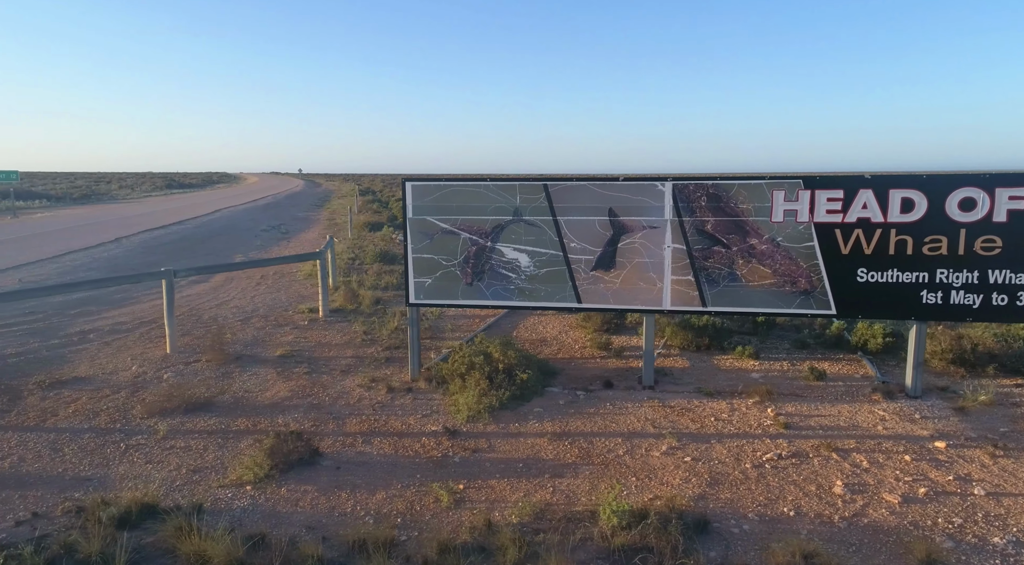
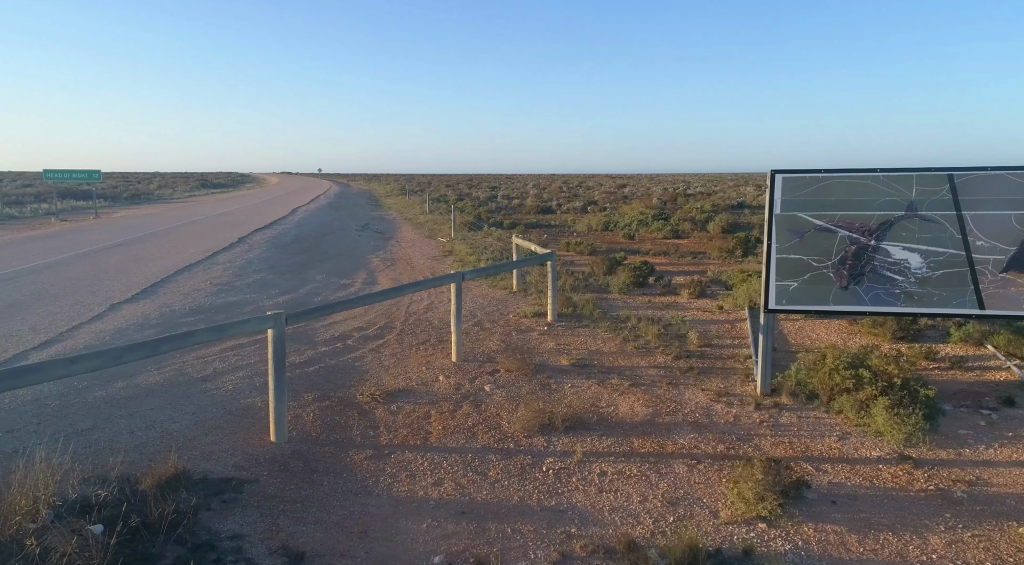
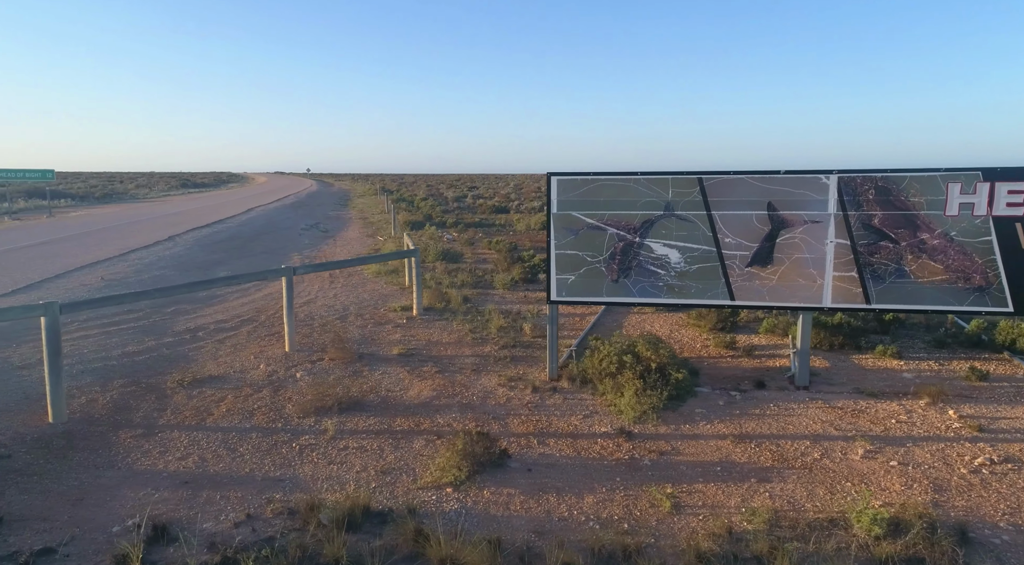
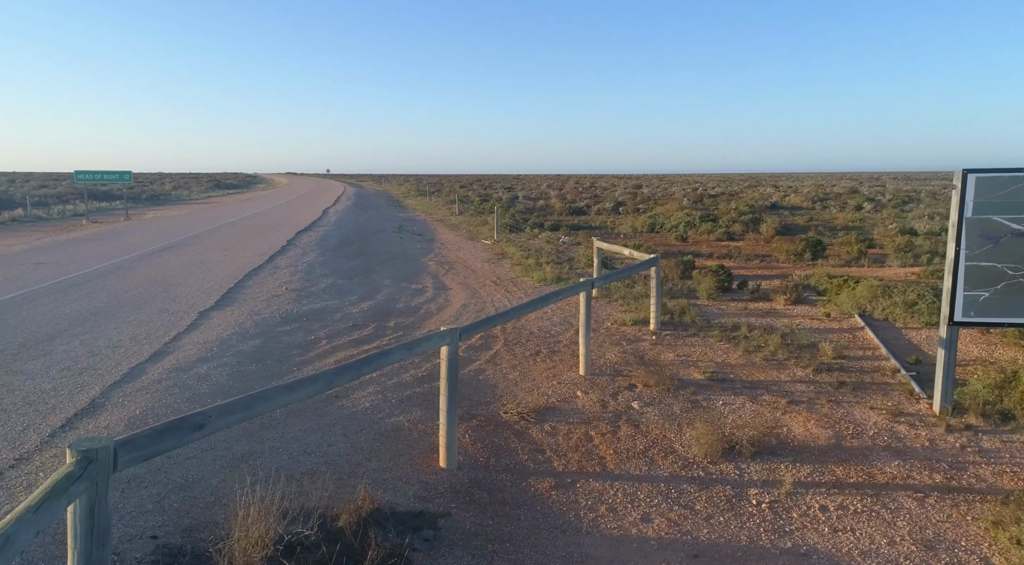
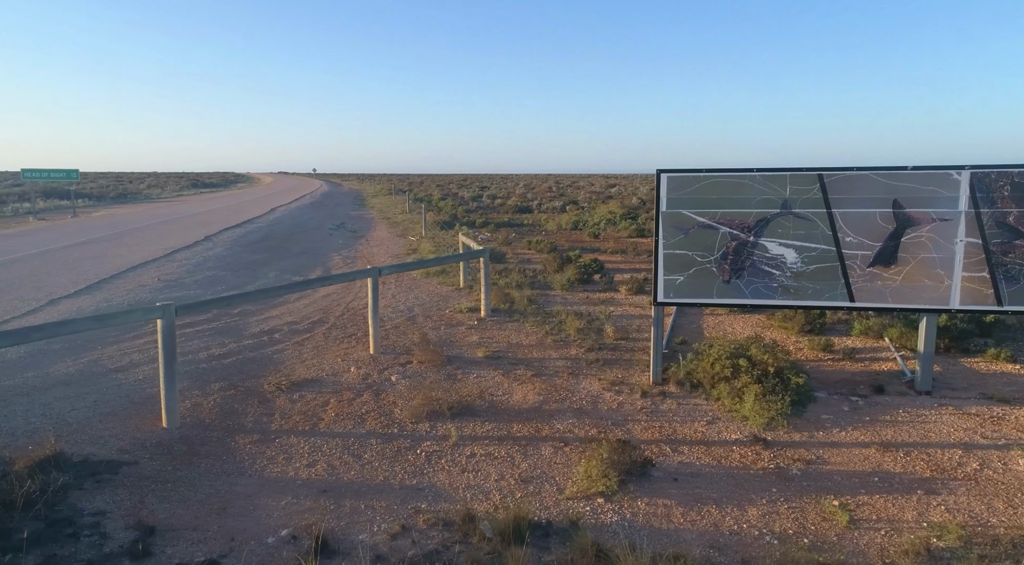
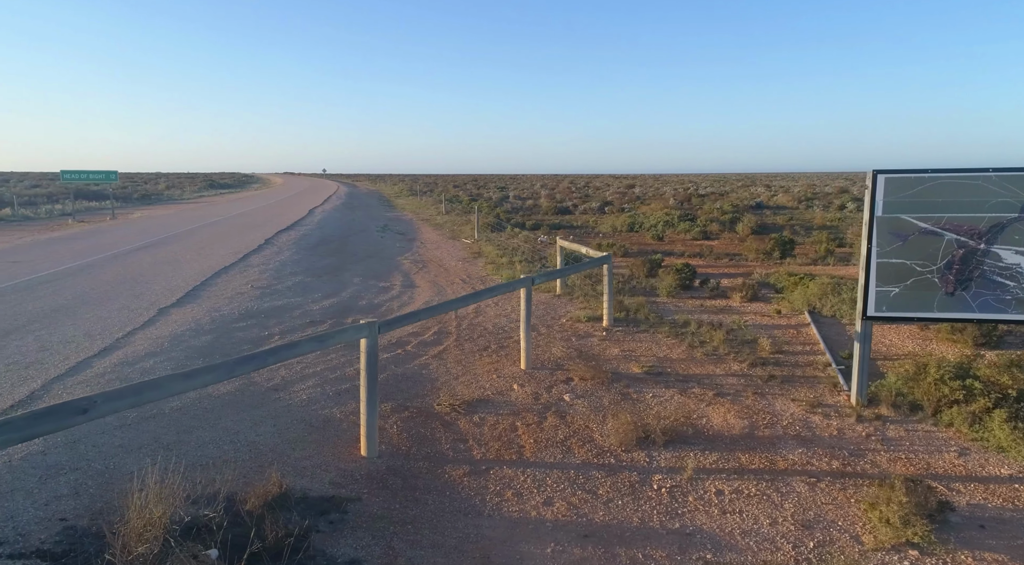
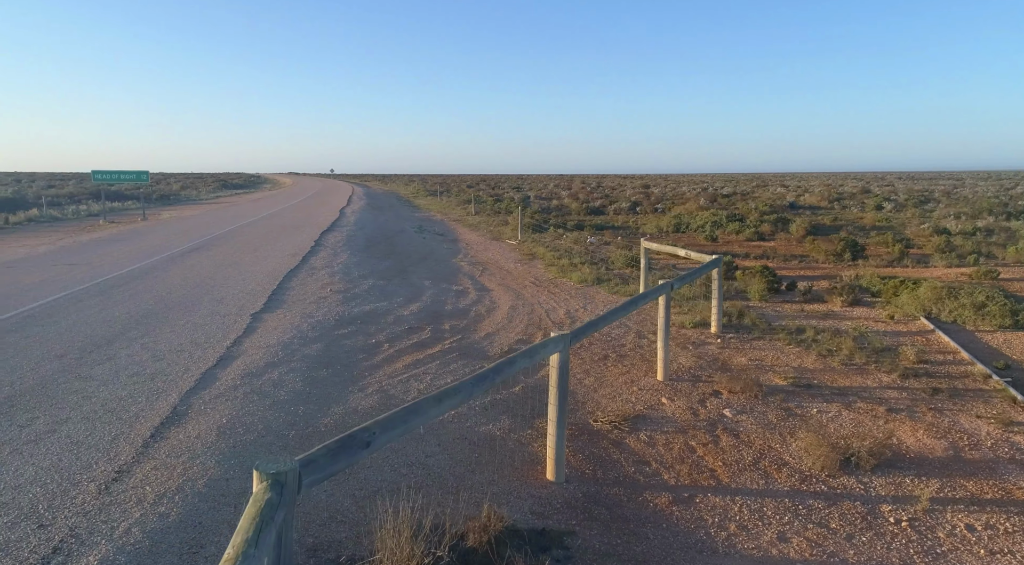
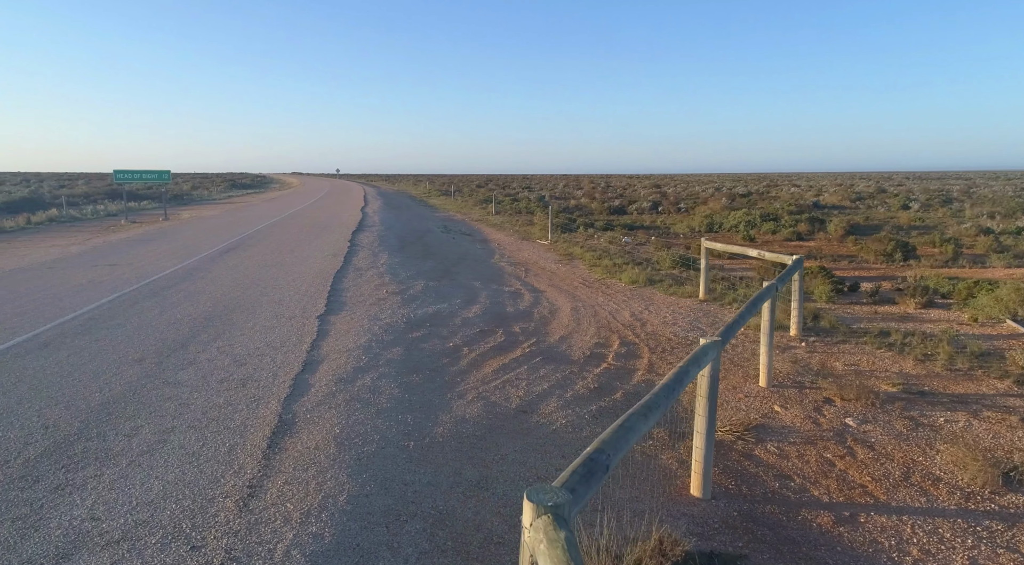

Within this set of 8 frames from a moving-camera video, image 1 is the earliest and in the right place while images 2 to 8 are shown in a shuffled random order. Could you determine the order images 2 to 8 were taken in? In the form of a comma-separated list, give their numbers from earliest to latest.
3, 5, 2, 6, 4, 7, 8
